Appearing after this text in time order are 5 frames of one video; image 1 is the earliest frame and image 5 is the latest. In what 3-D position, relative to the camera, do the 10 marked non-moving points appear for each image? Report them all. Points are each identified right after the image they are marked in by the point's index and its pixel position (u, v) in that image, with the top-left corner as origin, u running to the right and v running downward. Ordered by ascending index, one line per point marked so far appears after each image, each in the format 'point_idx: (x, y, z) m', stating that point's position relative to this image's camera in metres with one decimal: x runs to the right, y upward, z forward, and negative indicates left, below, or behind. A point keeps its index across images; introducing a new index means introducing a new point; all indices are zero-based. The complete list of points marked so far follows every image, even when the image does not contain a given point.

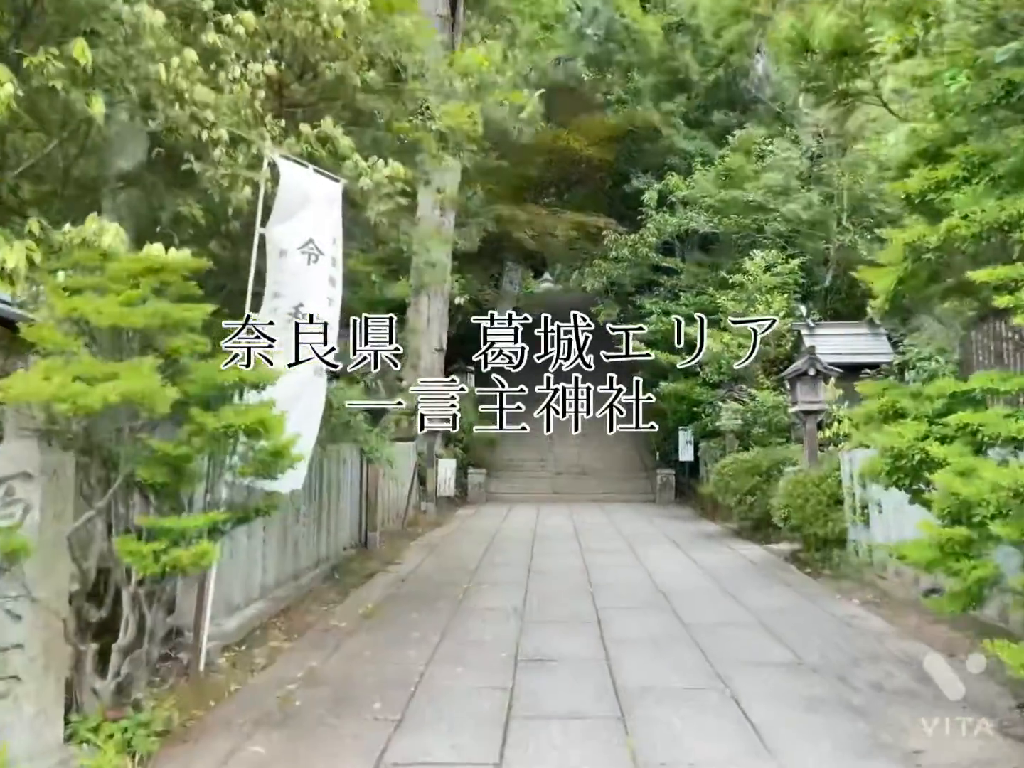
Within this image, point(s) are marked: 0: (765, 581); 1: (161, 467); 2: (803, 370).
0: (+1.9, -1.5, +6.3) m
1: (-1.2, -0.3, +2.8) m
2: (+2.6, +0.1, +7.2) m
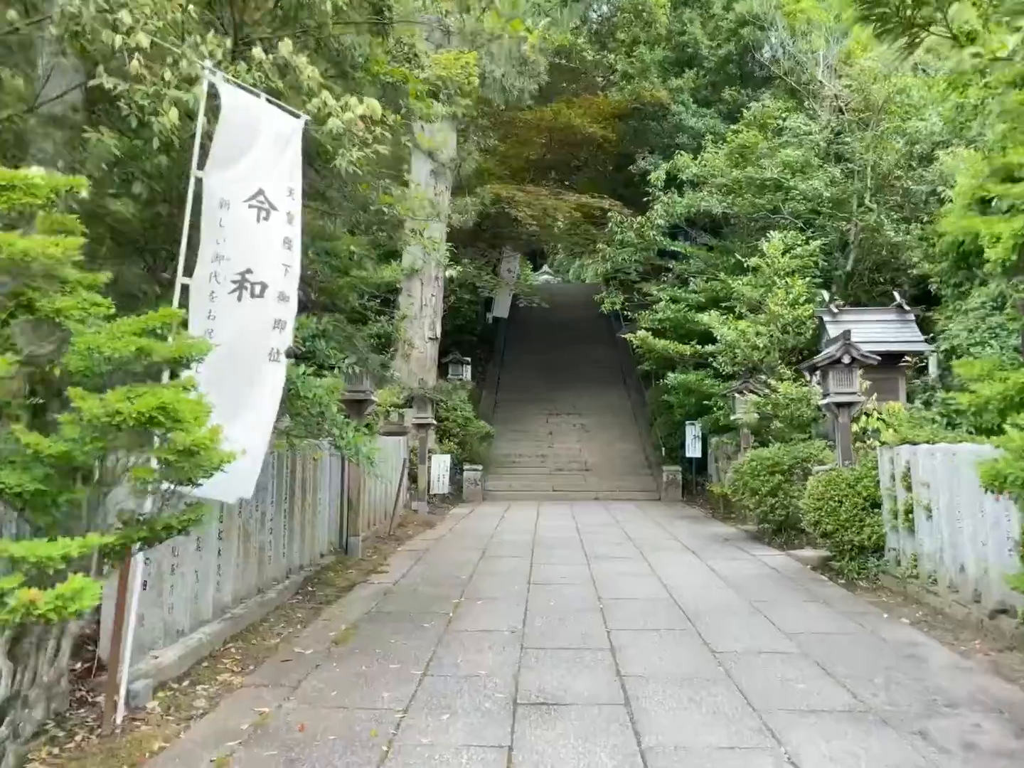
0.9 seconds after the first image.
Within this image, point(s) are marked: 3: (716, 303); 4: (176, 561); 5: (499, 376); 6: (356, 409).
0: (+1.9, -1.4, +5.5) m
1: (-1.2, -0.2, +2.0) m
2: (+2.6, +0.2, +6.4) m
3: (+2.9, +1.1, +11.4) m
4: (-1.6, -0.8, +3.8) m
5: (-0.3, +0.2, +17.1) m
6: (-1.3, -0.2, +6.6) m
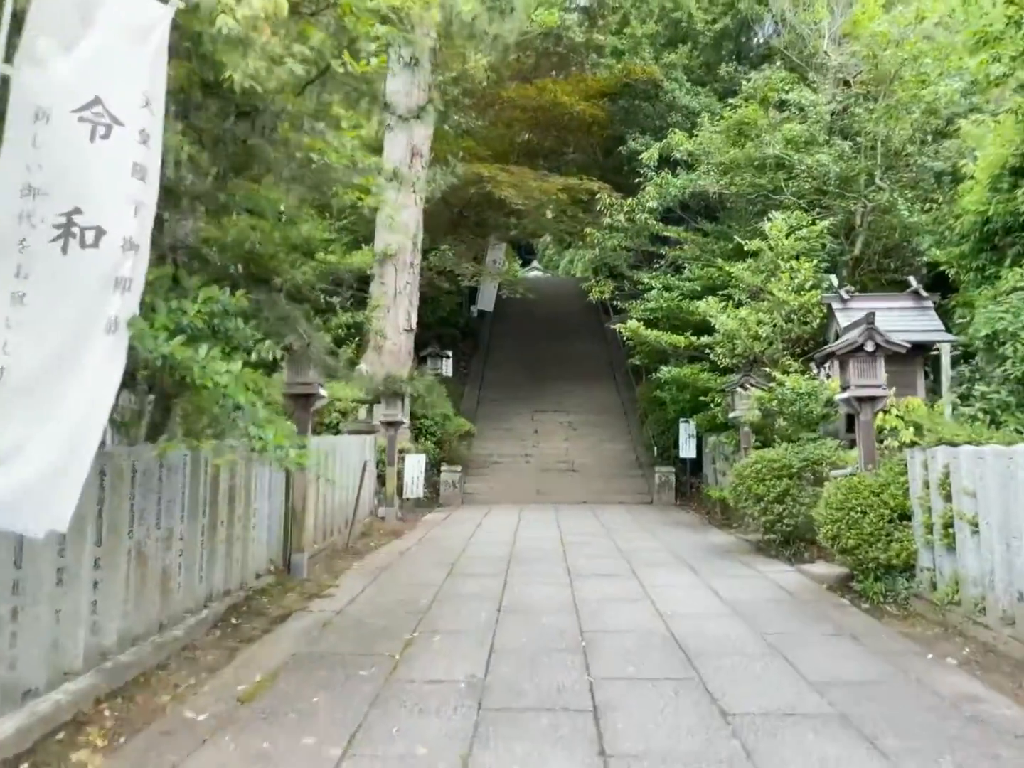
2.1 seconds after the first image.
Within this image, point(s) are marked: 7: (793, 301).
0: (+1.7, -1.4, +4.6) m
1: (-1.3, -0.2, +1.1) m
2: (+2.4, +0.3, +5.5) m
3: (+2.6, +1.2, +10.6) m
4: (-1.8, -0.8, +2.9) m
5: (-0.6, +0.2, +16.2) m
6: (-1.5, -0.1, +5.7) m
7: (+2.9, +0.9, +8.3) m
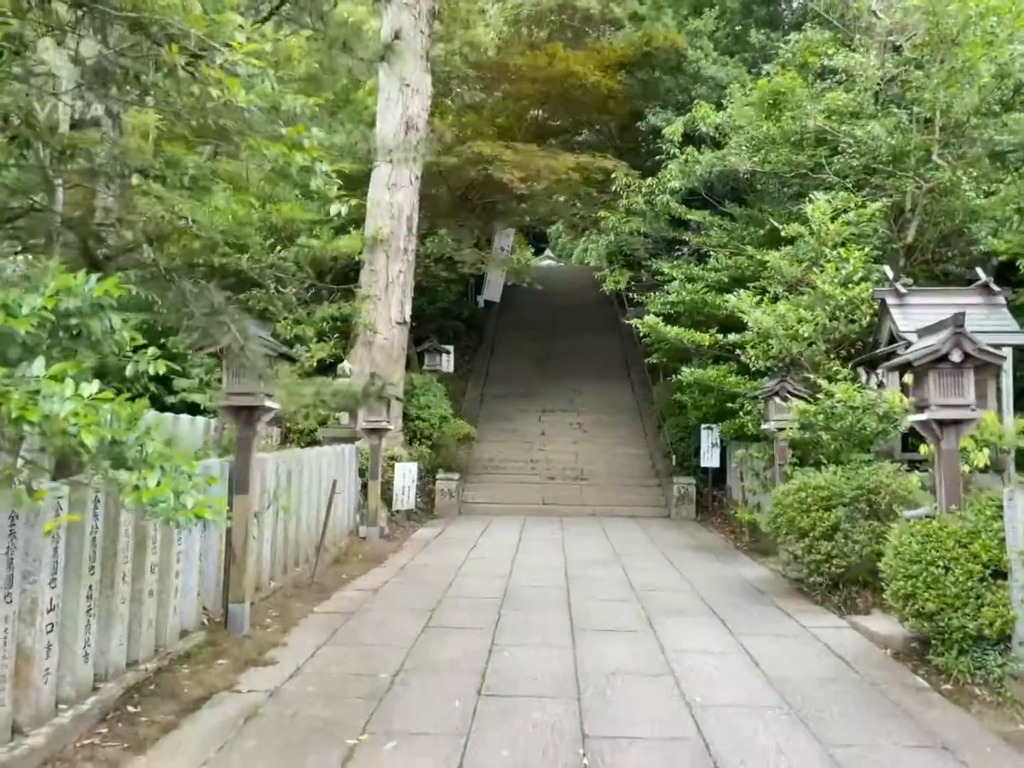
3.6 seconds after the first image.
0: (+1.7, -1.5, +3.5) m
1: (-1.5, -0.3, 0.0) m
2: (+2.3, +0.2, +4.4) m
3: (+2.7, +1.2, +9.4) m
4: (-1.9, -0.9, +1.8) m
5: (-0.5, +0.3, +15.1) m
6: (-1.5, -0.2, +4.7) m
7: (+2.9, +0.8, +7.1) m
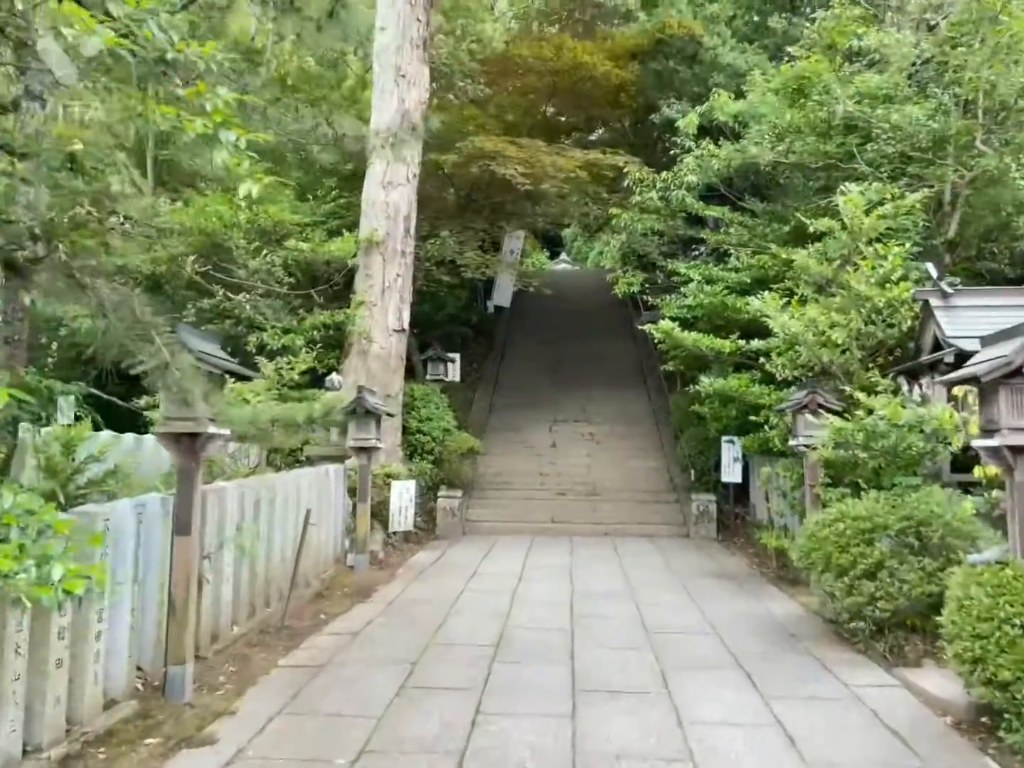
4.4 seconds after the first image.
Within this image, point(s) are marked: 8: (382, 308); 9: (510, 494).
0: (+1.6, -1.6, +2.8) m
1: (-1.6, -0.4, -0.6) m
2: (+2.2, +0.1, +3.7) m
3: (+2.7, +1.1, +8.7) m
4: (-2.0, -1.0, +1.2) m
5: (-0.3, +0.2, +14.5) m
6: (-1.6, -0.3, +4.0) m
7: (+2.9, +0.7, +6.4) m
8: (-1.5, +0.9, +9.5) m
9: (0.0, -1.5, +10.6) m
